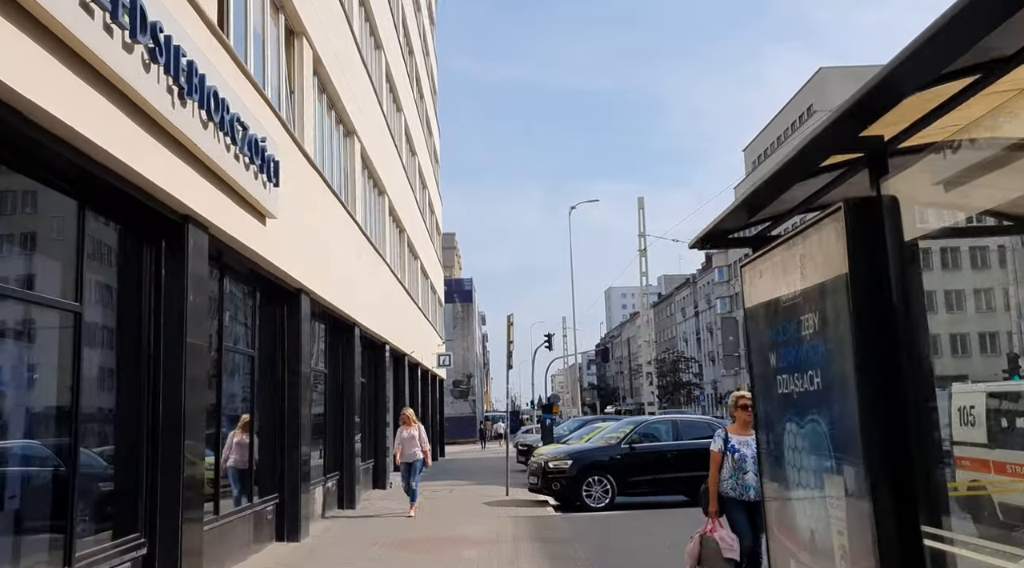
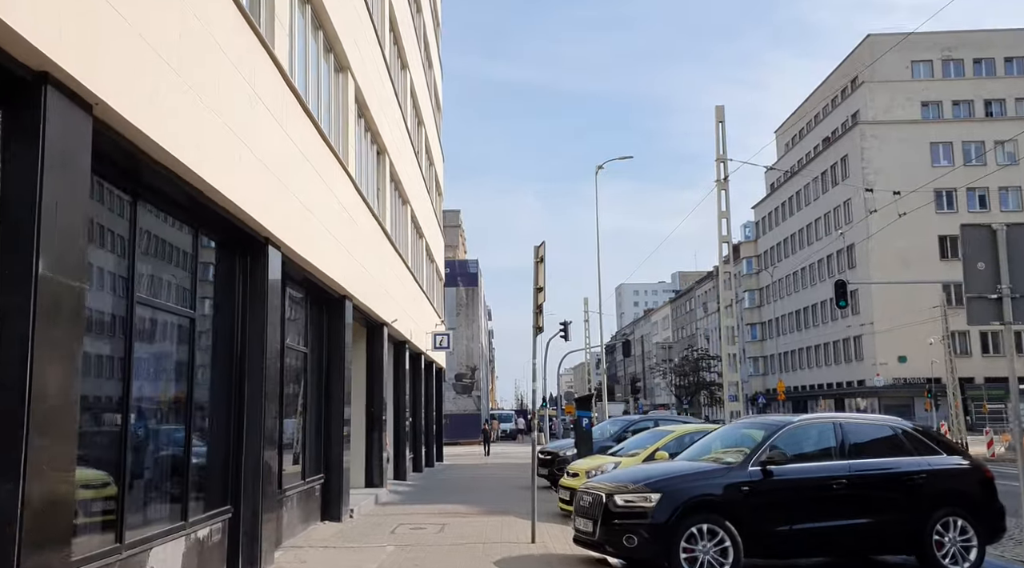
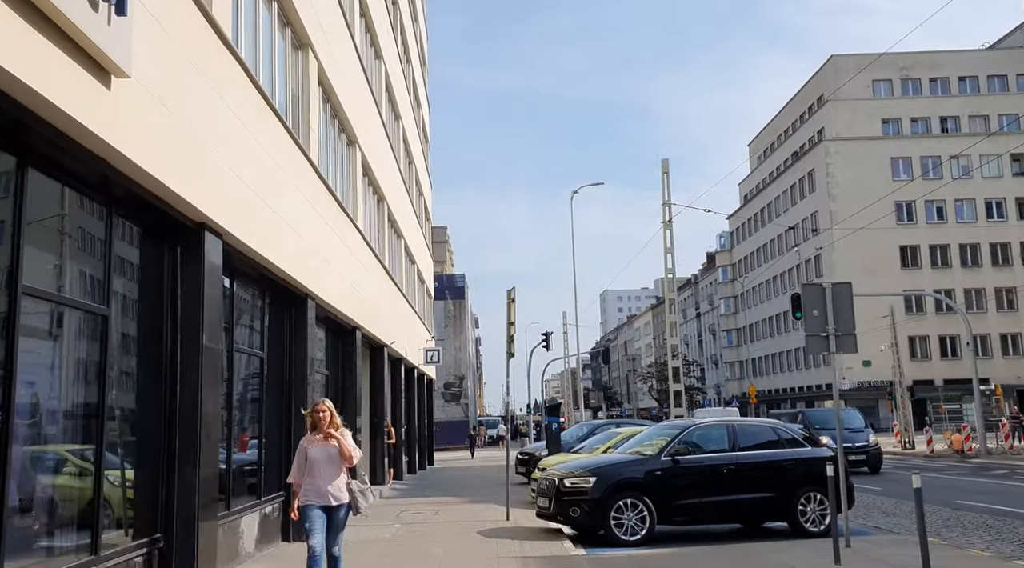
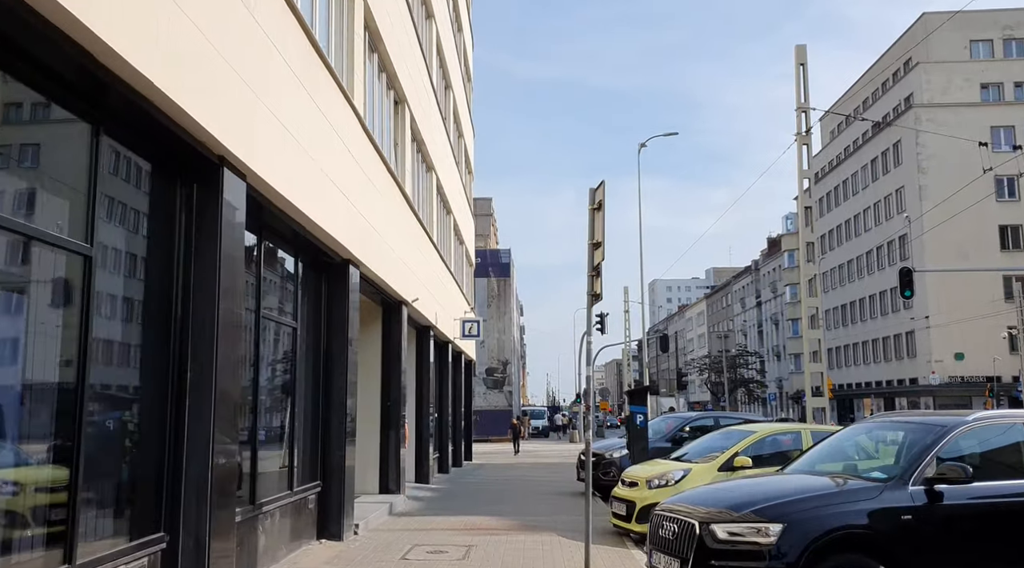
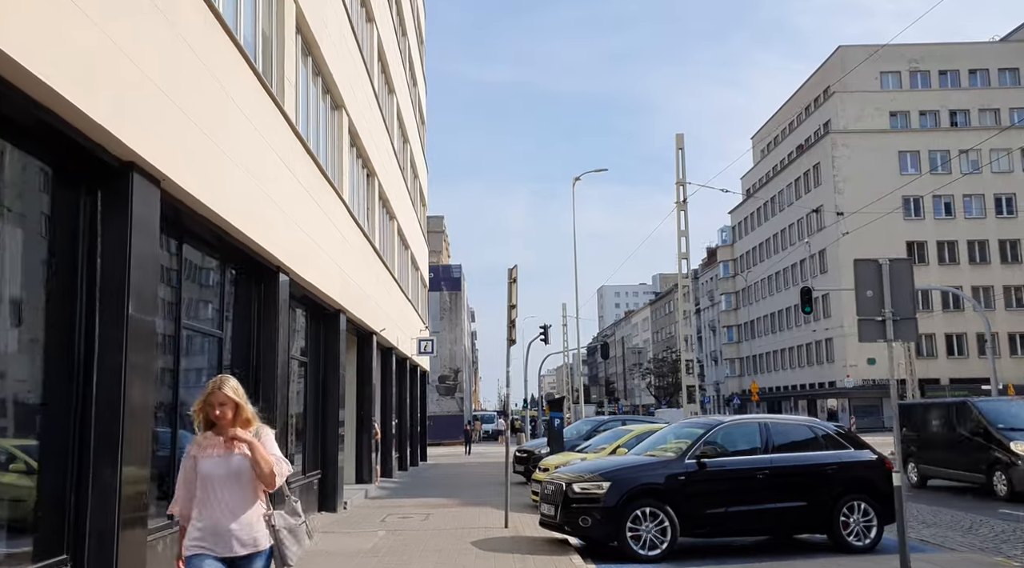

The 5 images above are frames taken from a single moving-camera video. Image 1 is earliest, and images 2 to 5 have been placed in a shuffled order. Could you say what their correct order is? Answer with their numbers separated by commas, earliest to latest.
3, 5, 2, 4
